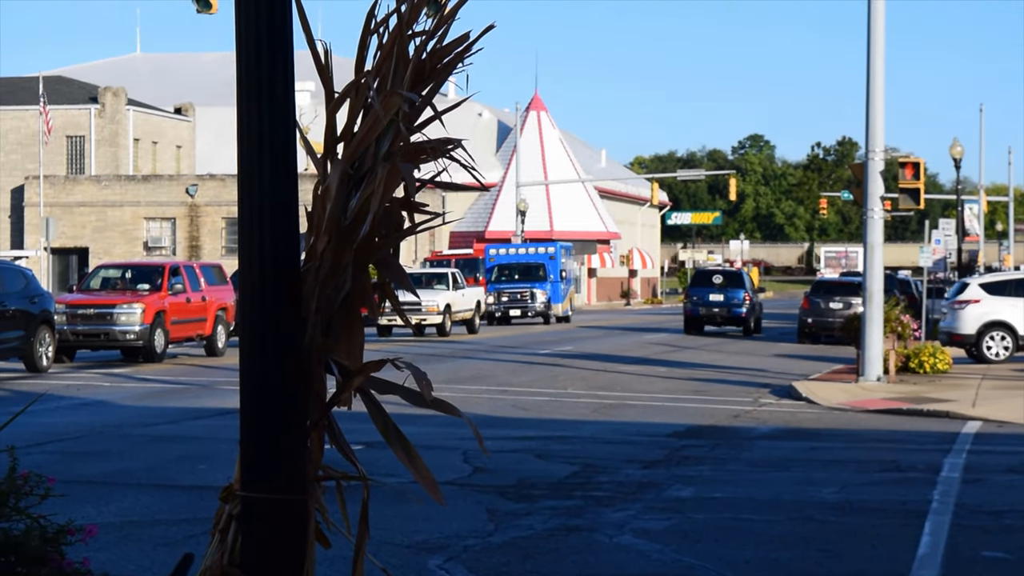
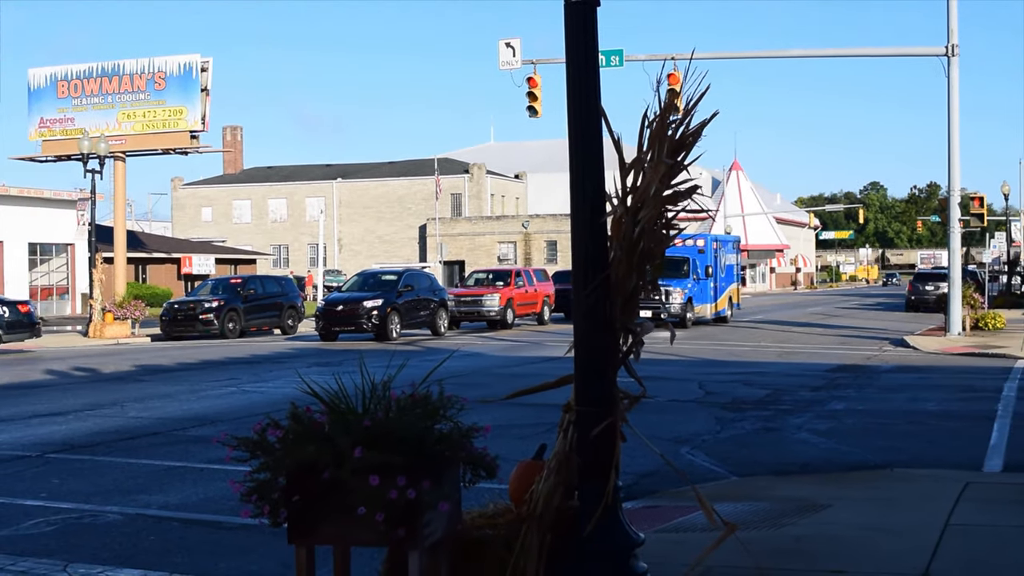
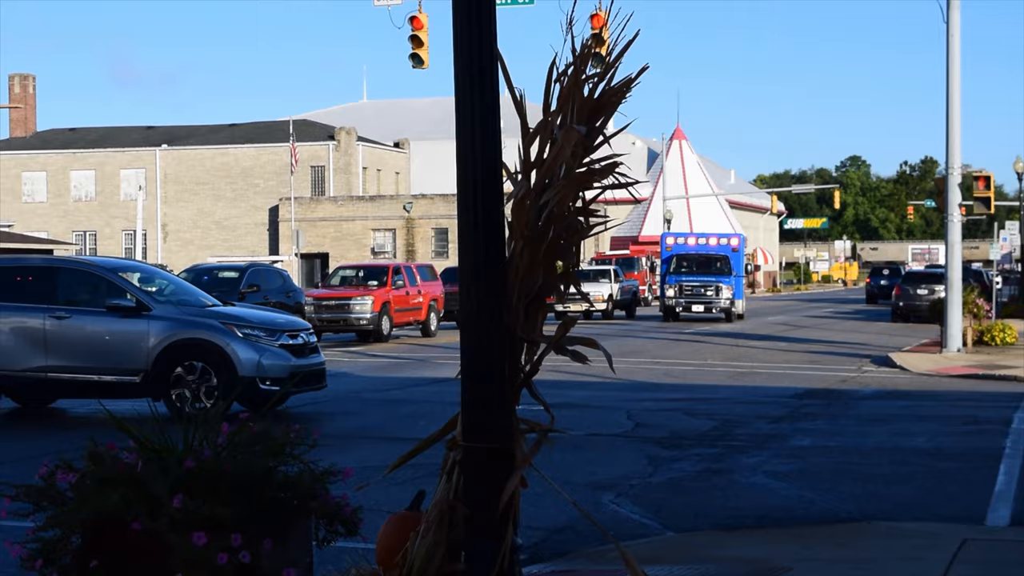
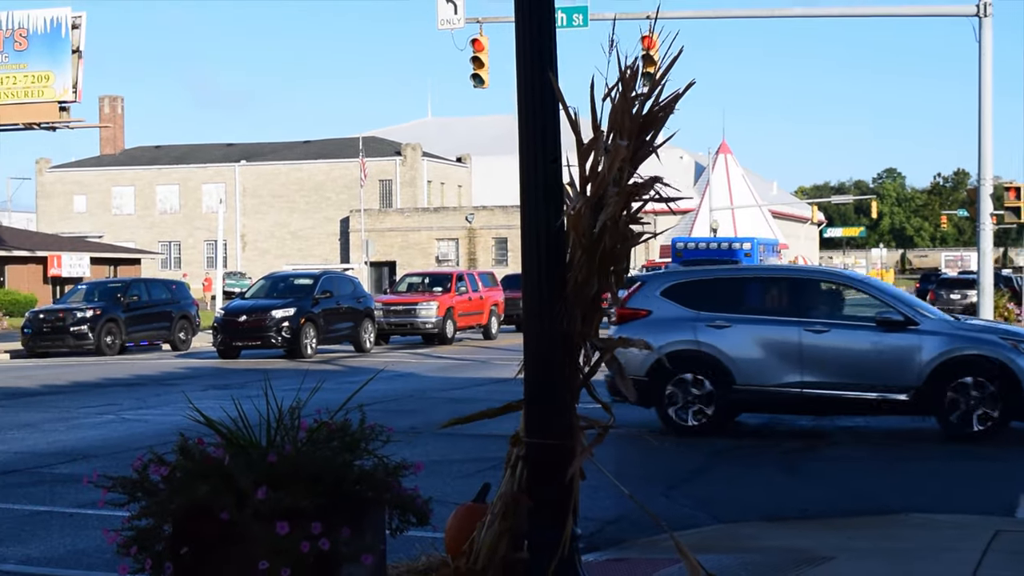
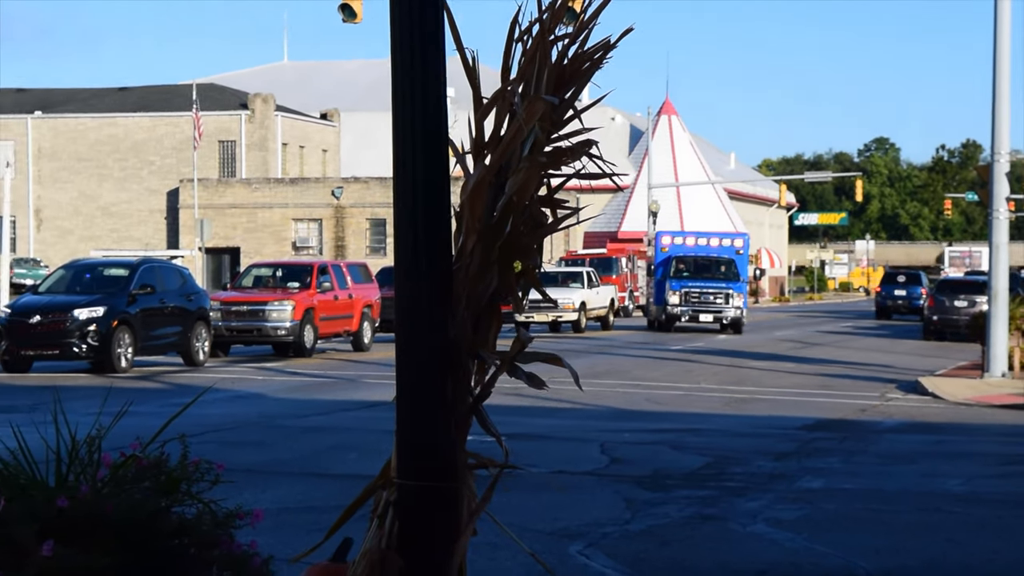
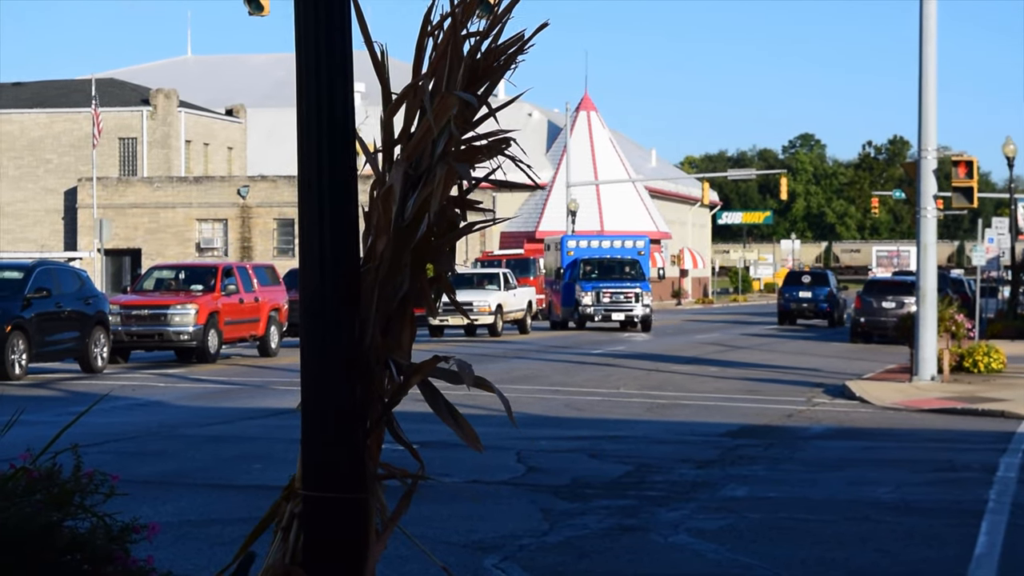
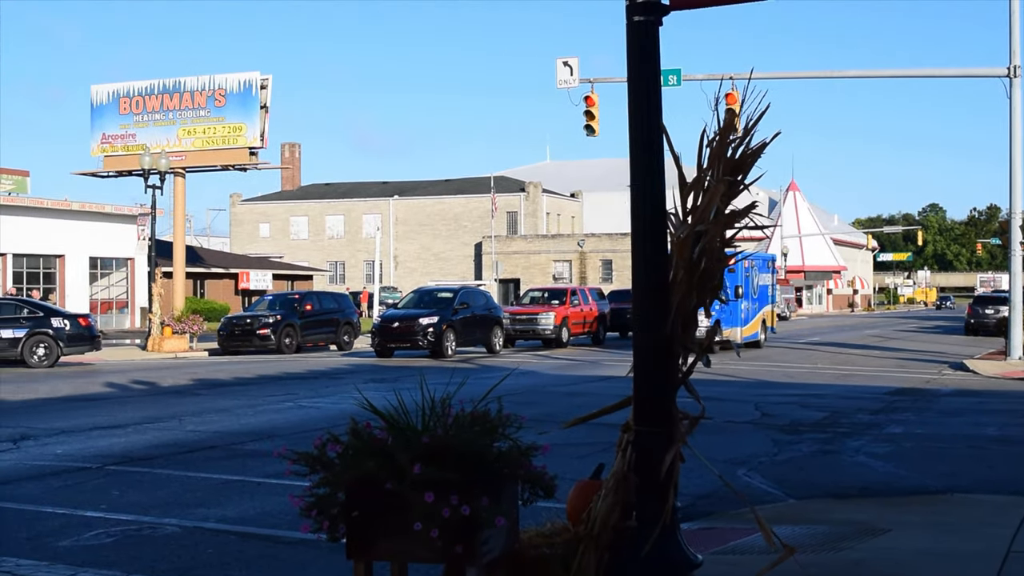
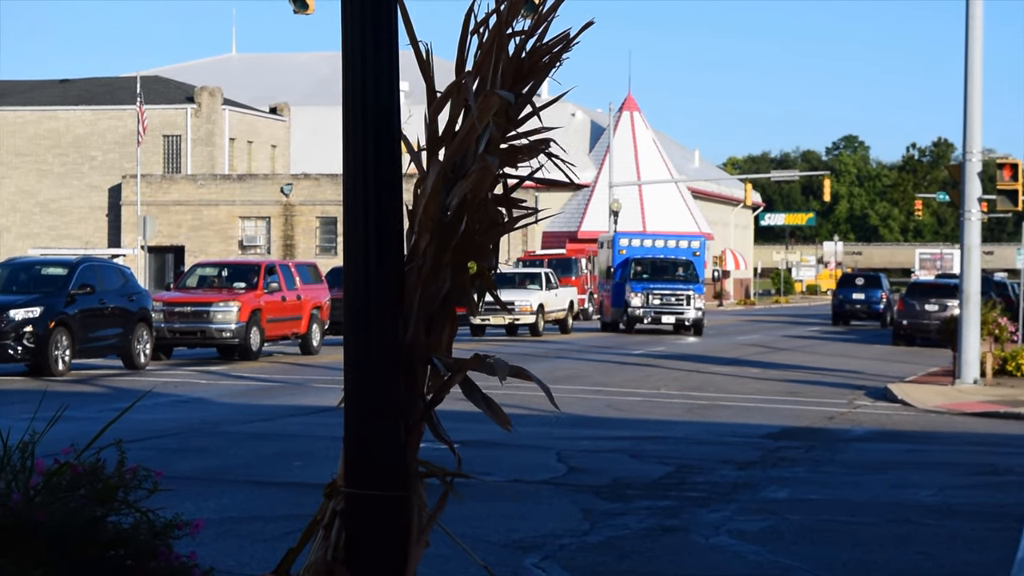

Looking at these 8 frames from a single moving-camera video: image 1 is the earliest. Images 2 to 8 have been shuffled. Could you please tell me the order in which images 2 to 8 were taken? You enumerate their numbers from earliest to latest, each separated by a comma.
6, 8, 5, 3, 4, 2, 7
